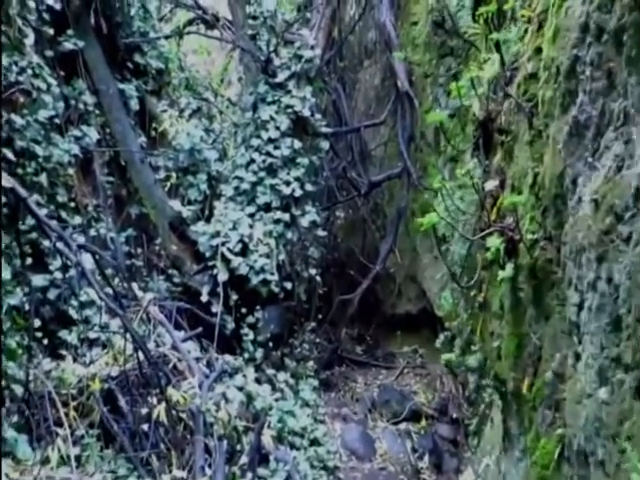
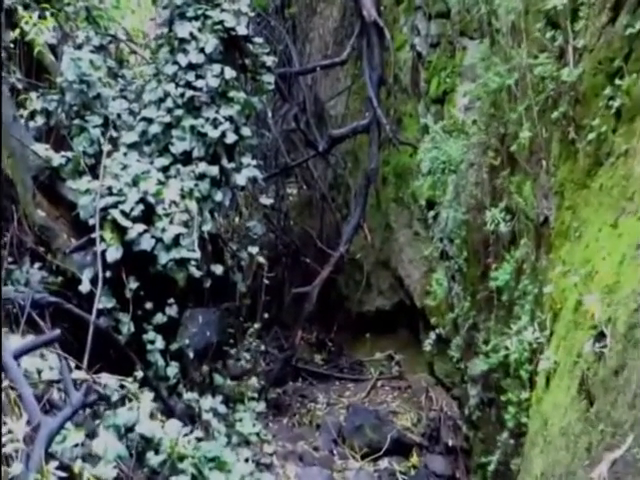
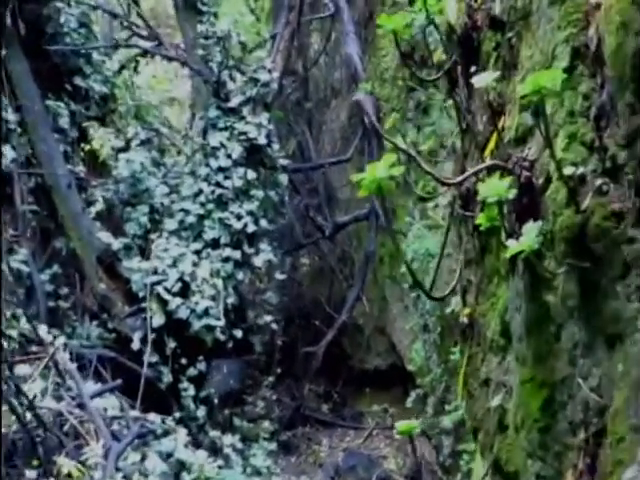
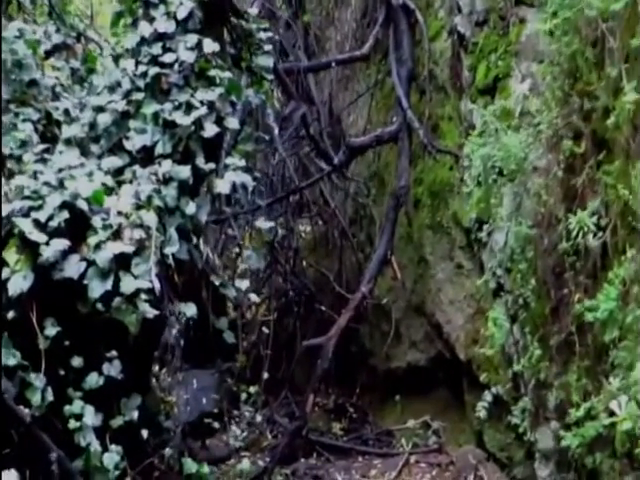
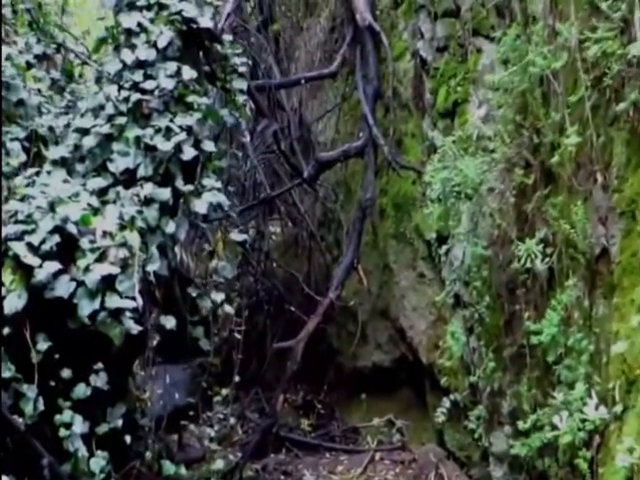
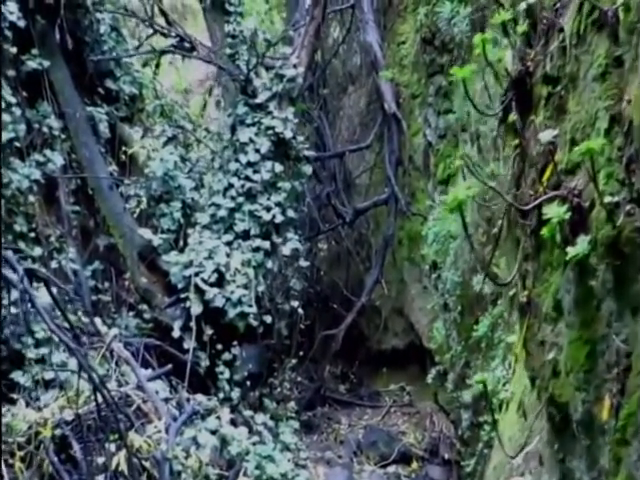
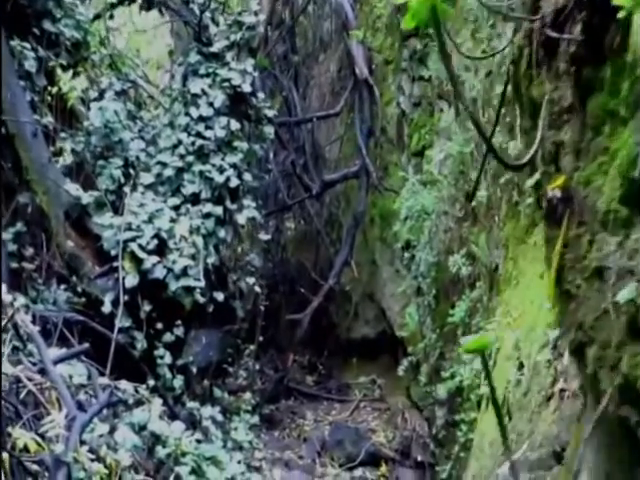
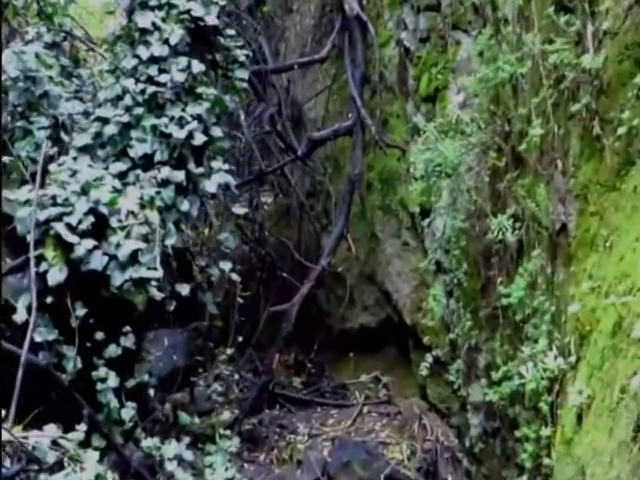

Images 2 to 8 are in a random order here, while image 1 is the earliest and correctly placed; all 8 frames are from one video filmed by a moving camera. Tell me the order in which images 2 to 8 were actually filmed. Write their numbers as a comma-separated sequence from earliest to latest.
6, 3, 7, 2, 8, 5, 4
